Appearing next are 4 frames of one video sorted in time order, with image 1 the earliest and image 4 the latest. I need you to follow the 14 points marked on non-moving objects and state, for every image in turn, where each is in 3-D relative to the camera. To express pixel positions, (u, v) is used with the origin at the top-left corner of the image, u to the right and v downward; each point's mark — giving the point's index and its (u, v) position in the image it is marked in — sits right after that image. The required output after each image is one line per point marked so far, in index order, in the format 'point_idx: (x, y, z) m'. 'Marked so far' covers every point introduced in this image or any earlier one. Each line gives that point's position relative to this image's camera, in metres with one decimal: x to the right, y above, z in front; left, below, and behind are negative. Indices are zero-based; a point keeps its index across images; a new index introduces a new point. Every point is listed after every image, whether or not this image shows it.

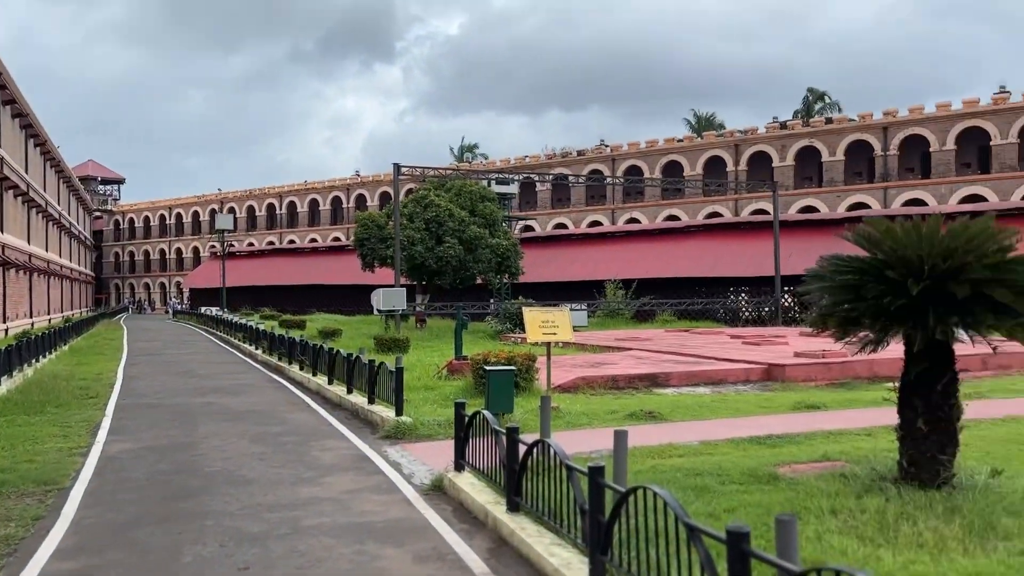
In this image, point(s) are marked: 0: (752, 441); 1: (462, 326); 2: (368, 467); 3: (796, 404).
0: (+2.3, -1.4, +8.6) m
1: (-0.8, -0.6, +14.6) m
2: (-1.3, -1.6, +7.9) m
3: (+3.6, -1.5, +11.4) m
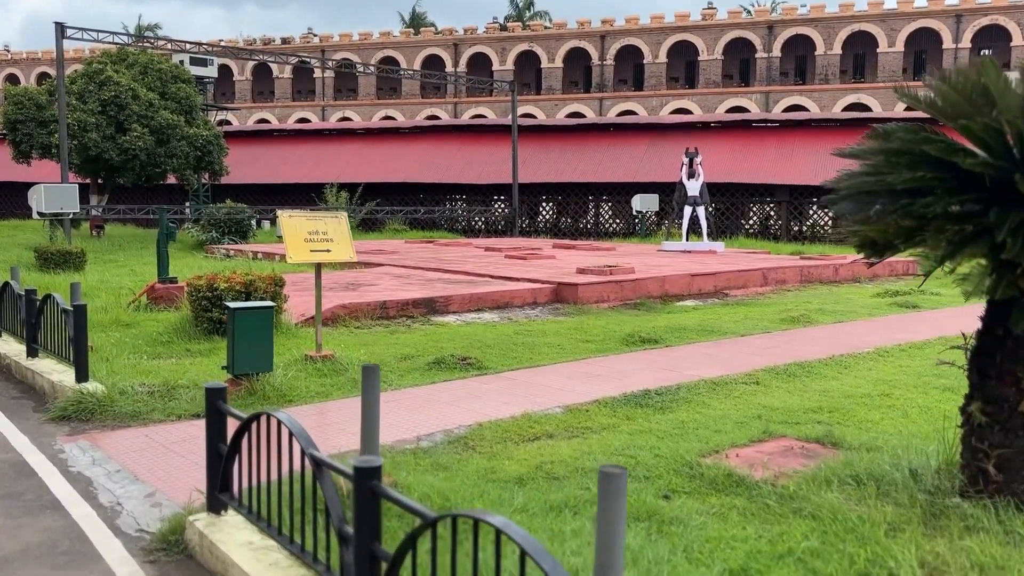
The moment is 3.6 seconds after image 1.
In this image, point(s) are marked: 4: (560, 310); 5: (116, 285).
0: (+0.8, -0.8, +6.2) m
1: (-4.1, +0.6, +10.8) m
2: (-2.4, -1.0, +4.4) m
3: (+1.1, -0.5, +9.3) m
4: (+0.6, -0.3, +12.0) m
5: (-5.3, 0.0, +12.1) m
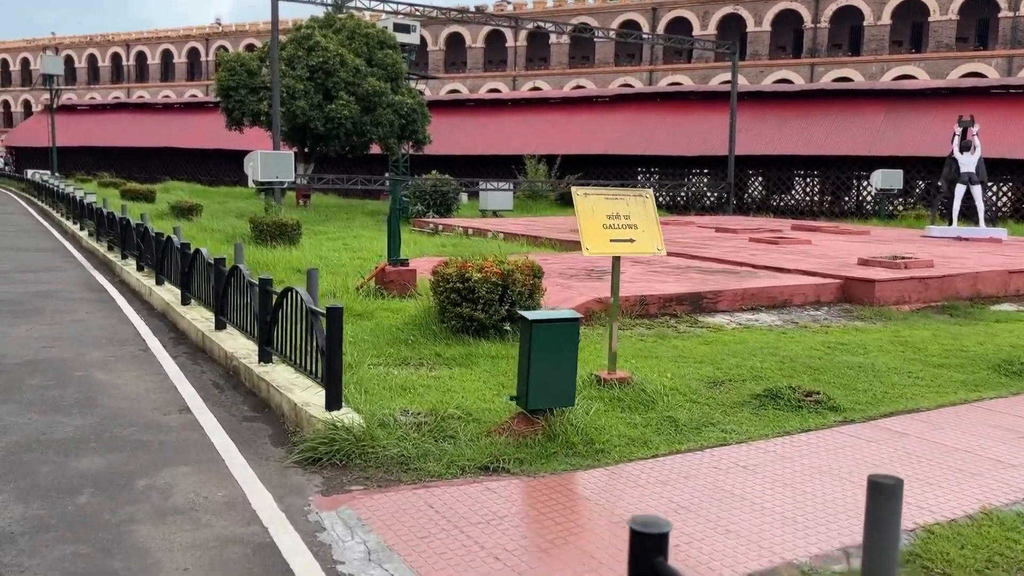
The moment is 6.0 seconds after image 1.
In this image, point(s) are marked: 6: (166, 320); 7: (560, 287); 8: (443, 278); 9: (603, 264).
0: (+2.7, -0.9, +4.0) m
1: (-1.2, +0.8, +9.4) m
2: (-0.7, -1.1, +2.9) m
3: (+3.6, -0.5, +7.0) m
4: (+3.6, -0.3, +9.7) m
5: (-2.1, +0.3, +10.9) m
6: (-3.2, -0.3, +8.5) m
7: (+0.5, 0.0, +9.5) m
8: (-0.5, +0.1, +7.2) m
9: (+1.1, +0.3, +11.2) m
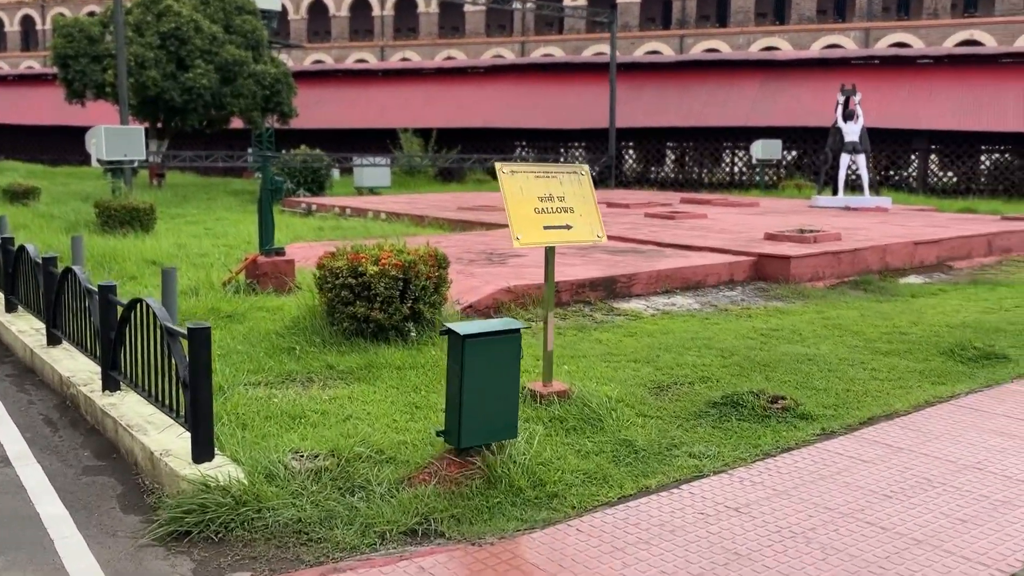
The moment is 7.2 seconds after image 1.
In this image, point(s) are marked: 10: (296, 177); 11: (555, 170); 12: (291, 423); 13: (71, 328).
0: (+2.5, -0.8, +3.4) m
1: (-2.1, +0.8, +8.1) m
2: (-0.7, -1.2, +1.8) m
3: (+3.0, -0.4, +6.5) m
4: (+2.6, 0.0, +9.1) m
5: (-3.3, +0.4, +9.6) m
6: (-4.0, -0.3, +7.0) m
7: (-0.5, +0.1, +8.5) m
8: (-1.2, +0.1, +6.1) m
9: (-0.1, +0.5, +10.2) m
10: (-4.6, +2.4, +19.6) m
11: (+0.2, +0.6, +4.7) m
12: (-1.1, -0.6, +4.4) m
13: (-2.7, -0.2, +5.5) m
